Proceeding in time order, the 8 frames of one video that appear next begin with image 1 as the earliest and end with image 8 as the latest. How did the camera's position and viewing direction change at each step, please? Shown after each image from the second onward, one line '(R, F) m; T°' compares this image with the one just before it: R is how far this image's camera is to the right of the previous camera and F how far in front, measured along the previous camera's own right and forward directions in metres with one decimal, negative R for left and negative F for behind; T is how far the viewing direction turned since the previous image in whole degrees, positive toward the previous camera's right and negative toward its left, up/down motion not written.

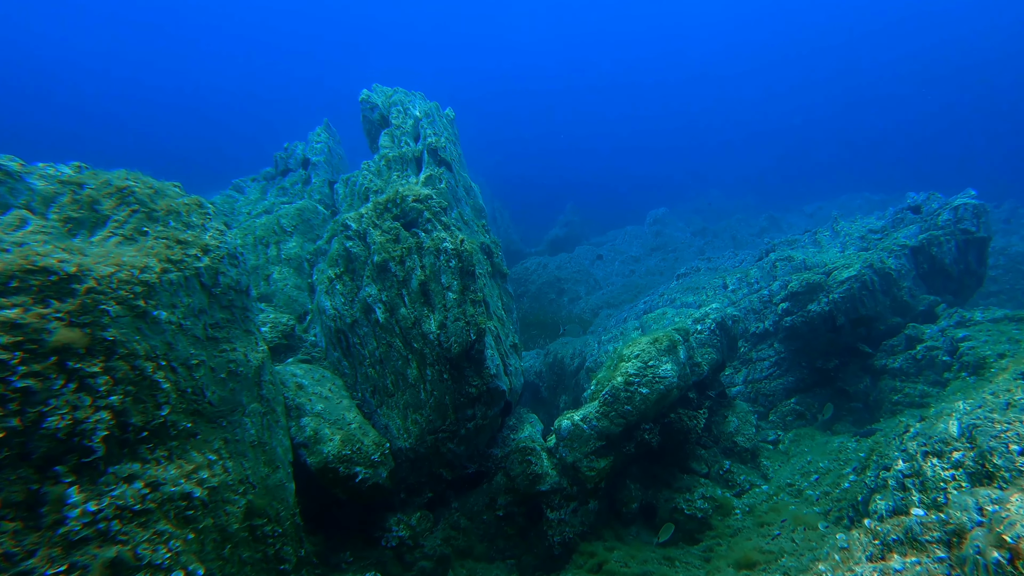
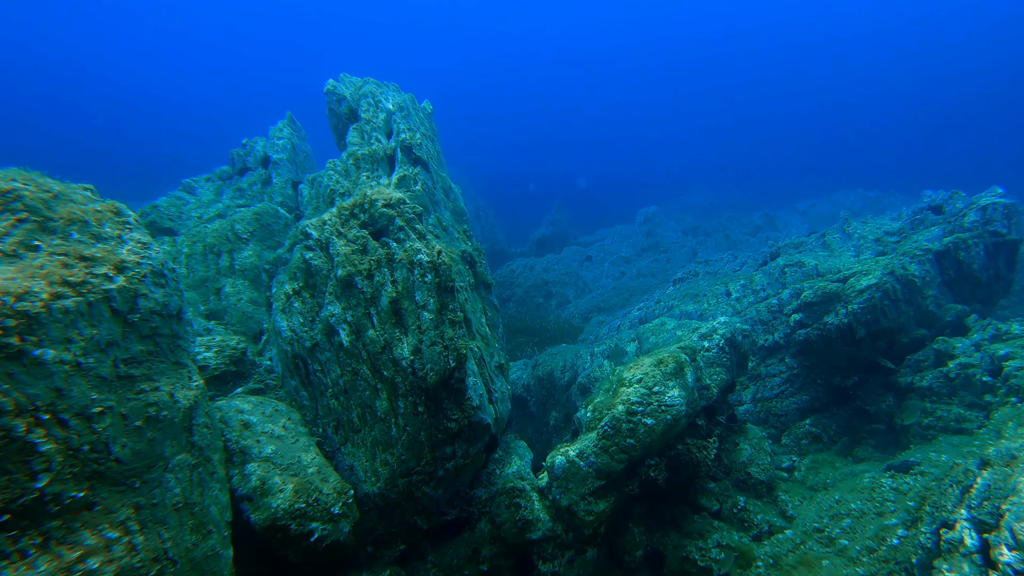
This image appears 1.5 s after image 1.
(0.0, +0.6) m; +1°
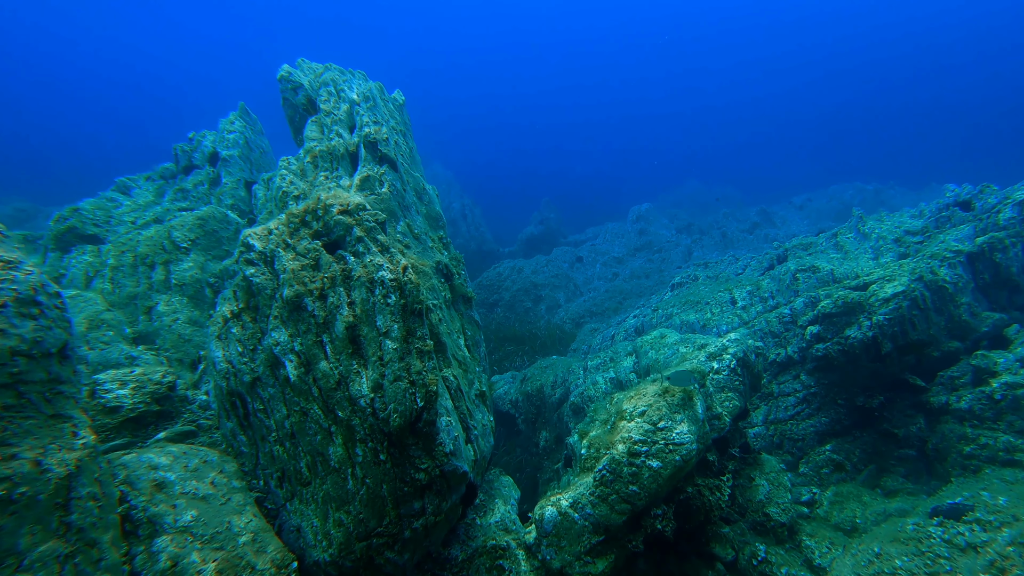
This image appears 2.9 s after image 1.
(+0.1, +0.6) m; +1°
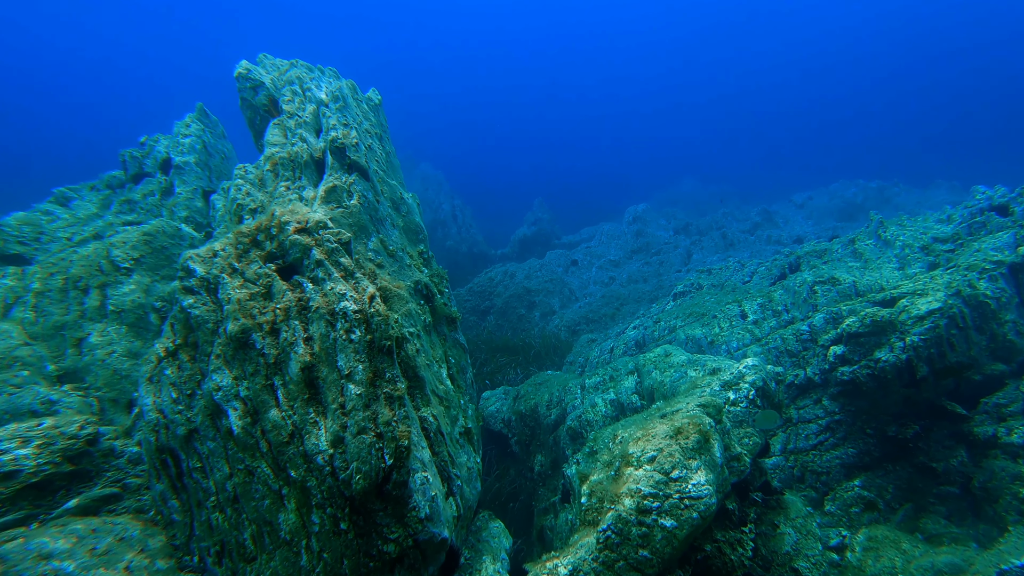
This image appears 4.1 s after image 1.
(0.0, +0.5) m; +1°
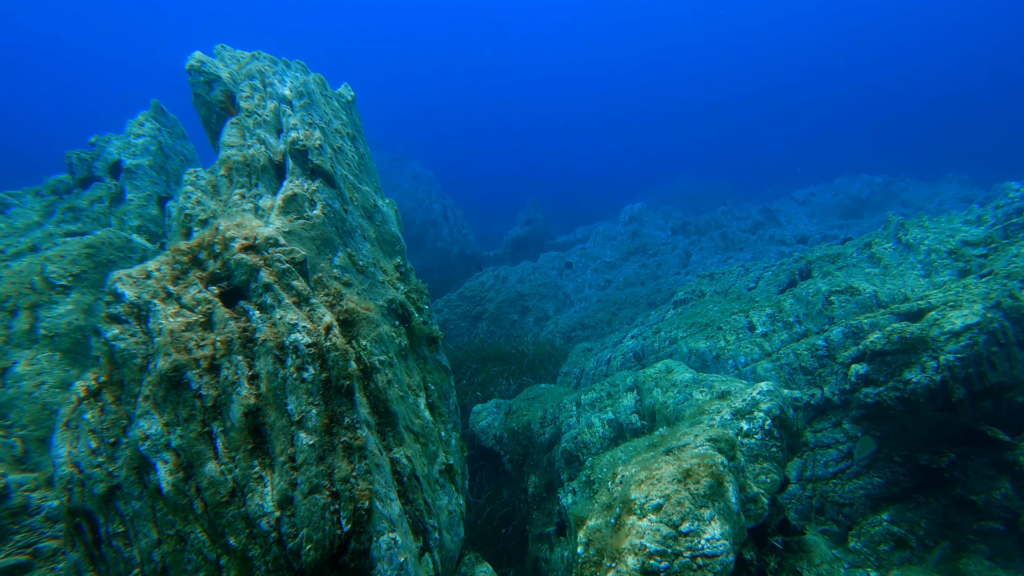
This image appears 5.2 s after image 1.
(+0.1, +0.4) m; 0°
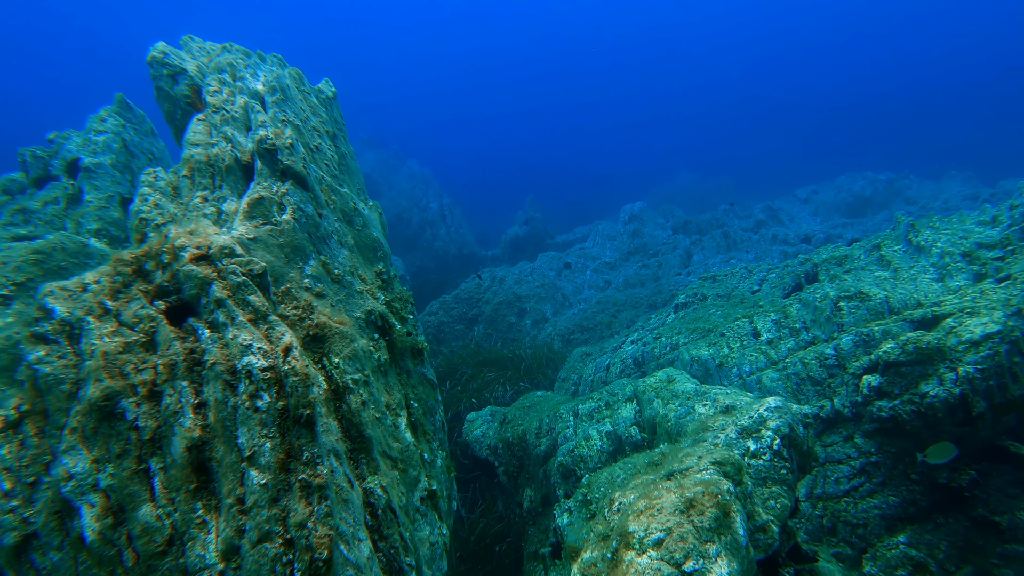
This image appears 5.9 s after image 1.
(+0.1, +0.3) m; 0°
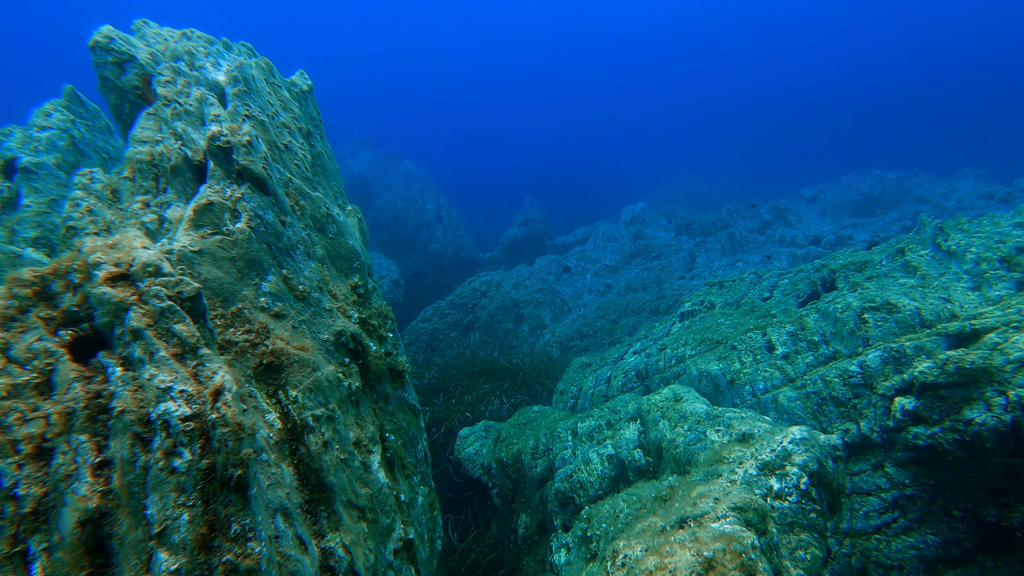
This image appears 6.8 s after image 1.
(+0.1, +0.4) m; 0°
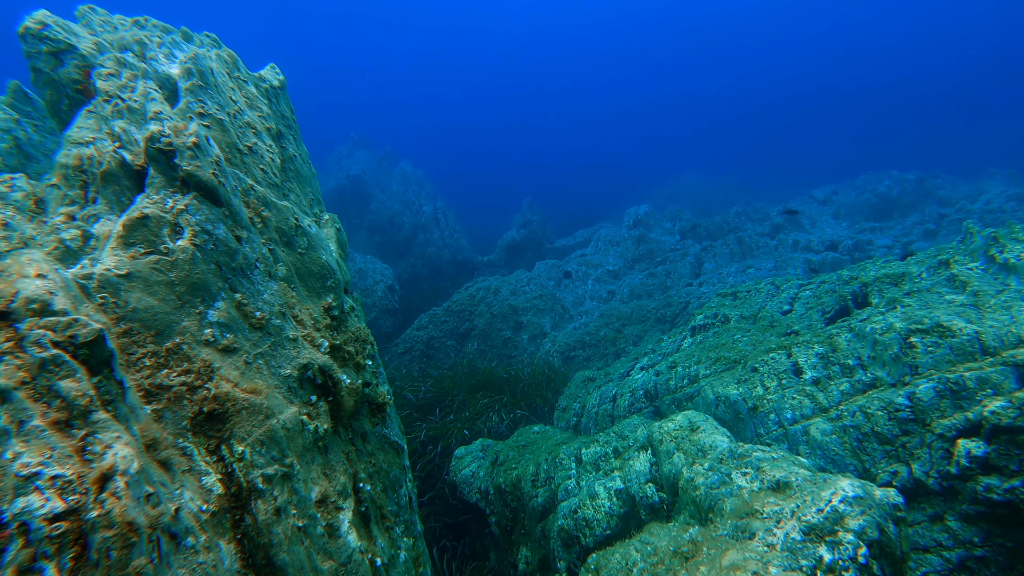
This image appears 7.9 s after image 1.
(0.0, +0.5) m; 0°
